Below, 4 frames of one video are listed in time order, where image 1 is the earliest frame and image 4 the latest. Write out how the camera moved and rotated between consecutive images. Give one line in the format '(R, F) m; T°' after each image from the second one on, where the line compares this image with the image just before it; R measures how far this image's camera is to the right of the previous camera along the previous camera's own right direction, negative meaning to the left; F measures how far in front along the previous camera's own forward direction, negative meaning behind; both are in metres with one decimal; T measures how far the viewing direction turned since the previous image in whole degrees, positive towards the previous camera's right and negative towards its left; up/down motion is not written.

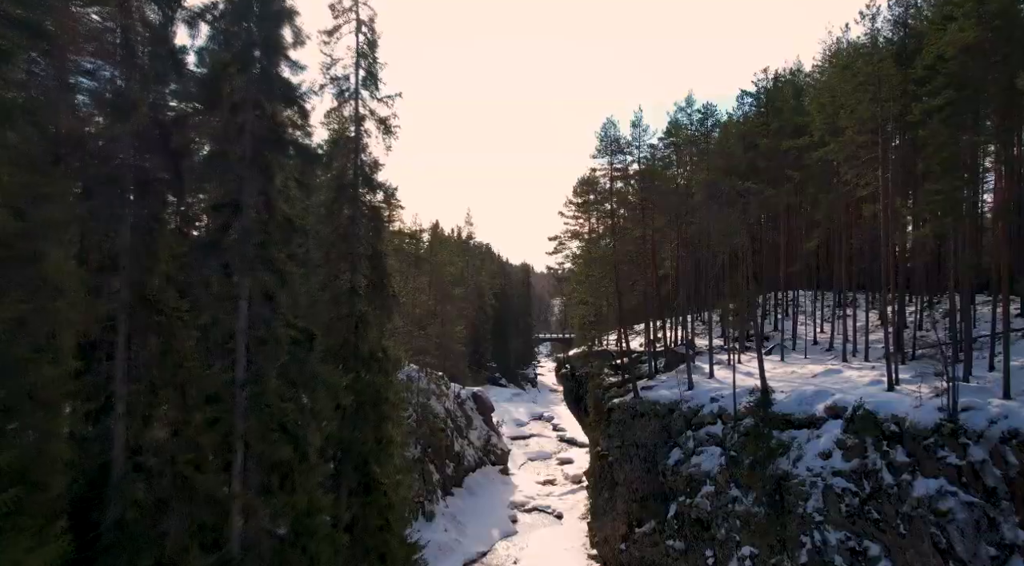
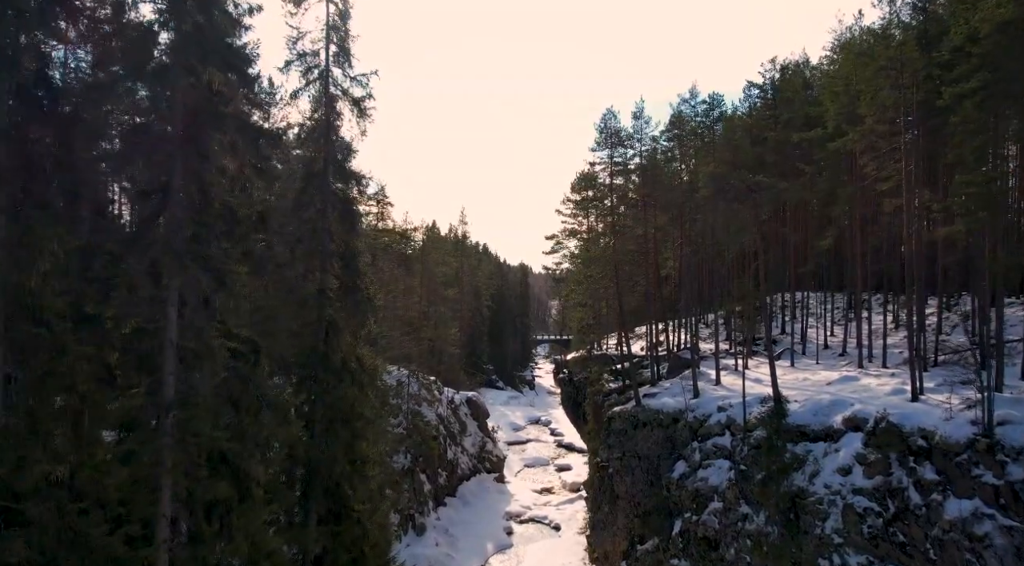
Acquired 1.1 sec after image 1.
(+0.2, +1.8) m; 0°
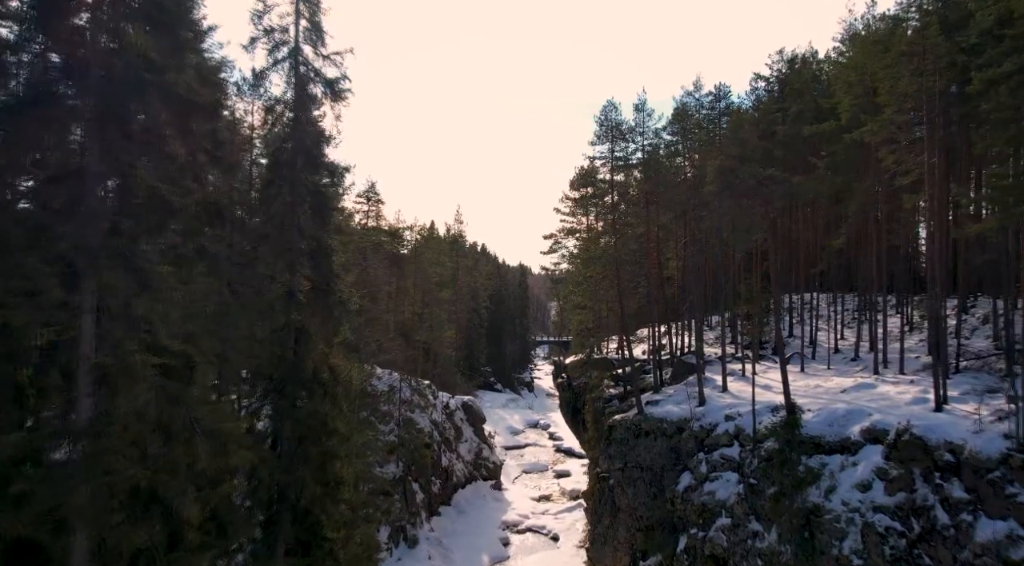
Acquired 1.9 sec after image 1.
(+0.2, +1.5) m; 0°
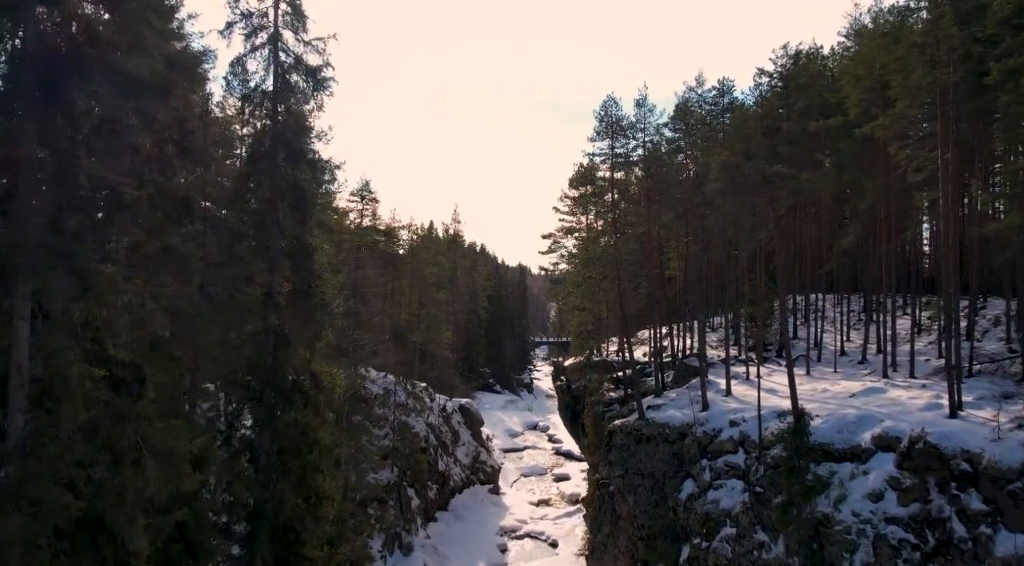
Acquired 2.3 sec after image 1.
(+0.1, +0.8) m; 0°
